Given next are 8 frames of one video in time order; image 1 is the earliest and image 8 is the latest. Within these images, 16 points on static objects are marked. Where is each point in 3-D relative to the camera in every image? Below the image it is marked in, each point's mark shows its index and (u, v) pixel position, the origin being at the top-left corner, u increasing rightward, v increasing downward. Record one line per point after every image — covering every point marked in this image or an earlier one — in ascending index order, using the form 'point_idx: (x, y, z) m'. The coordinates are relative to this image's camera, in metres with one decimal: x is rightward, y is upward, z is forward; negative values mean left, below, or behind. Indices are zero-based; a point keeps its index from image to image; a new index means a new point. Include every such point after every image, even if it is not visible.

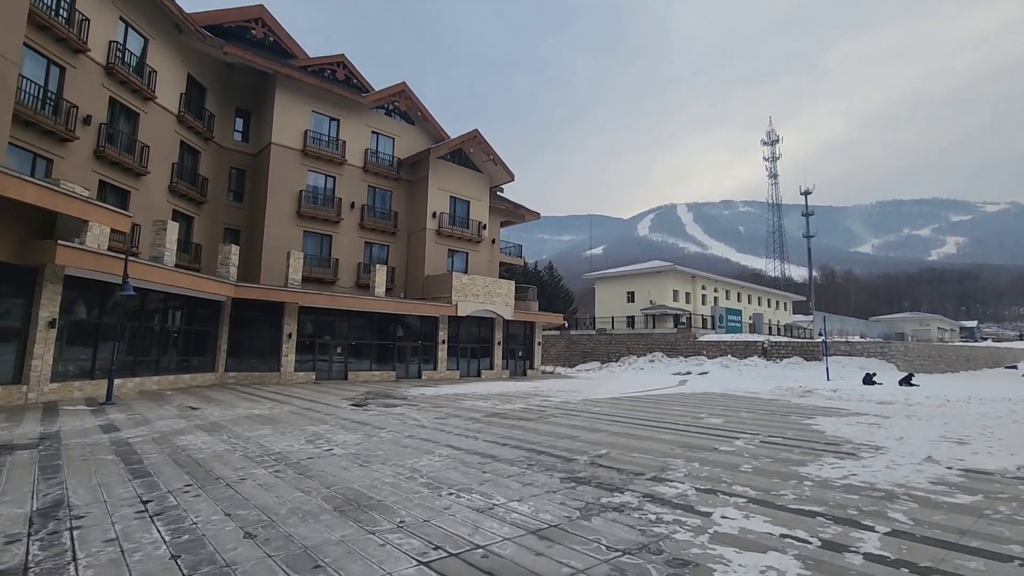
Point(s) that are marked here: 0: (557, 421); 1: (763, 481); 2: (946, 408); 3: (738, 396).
0: (+0.9, -2.6, +10.3) m
1: (+2.7, -2.1, +5.7) m
2: (+11.1, -3.1, +13.4) m
3: (+7.4, -3.6, +17.2) m
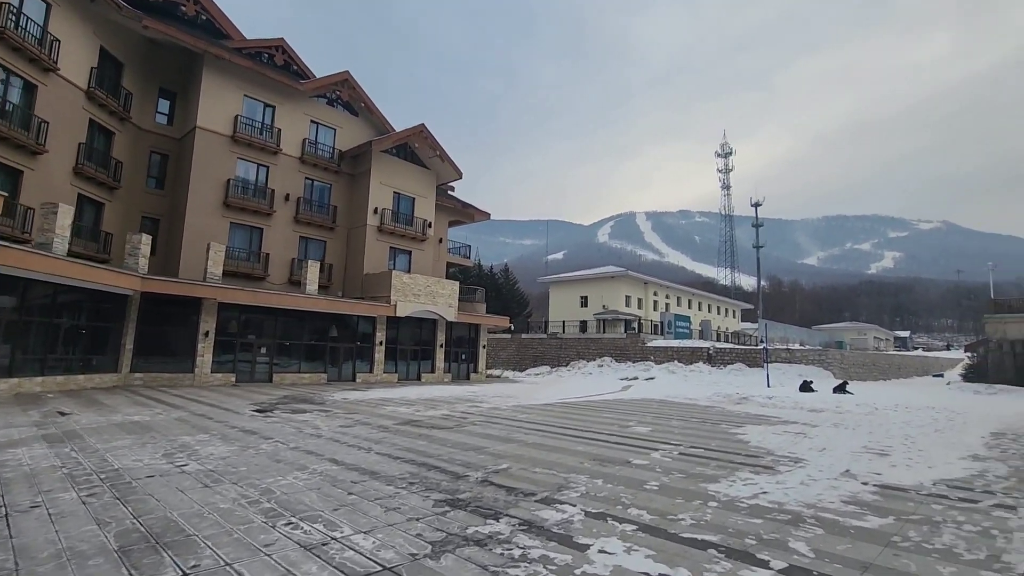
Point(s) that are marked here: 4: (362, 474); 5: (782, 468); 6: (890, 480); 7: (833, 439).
0: (-0.7, -2.6, +9.5) m
1: (+1.5, -2.1, +5.1) m
2: (+9.3, -3.3, +13.4) m
3: (+5.3, -3.7, +16.9) m
4: (-1.7, -2.1, +5.8) m
5: (+3.6, -2.4, +6.9) m
6: (+4.7, -2.4, +6.5) m
7: (+6.1, -2.8, +9.8) m
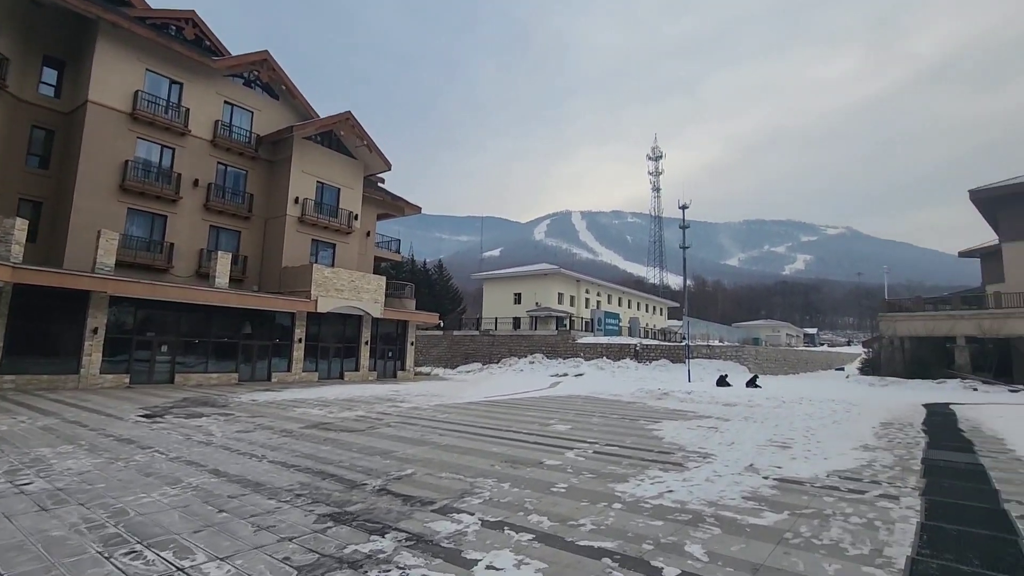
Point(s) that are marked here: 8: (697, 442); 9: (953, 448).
0: (-2.2, -2.5, +9.1) m
1: (+0.5, -2.1, +4.9) m
2: (+7.2, -3.3, +14.1) m
3: (+2.9, -3.6, +17.1) m
4: (-2.7, -2.0, +5.2) m
5: (+2.4, -2.4, +7.0) m
6: (+3.6, -2.4, +6.7) m
7: (+4.5, -2.8, +10.2) m
8: (+3.2, -2.6, +8.9) m
9: (+7.6, -2.8, +9.0) m
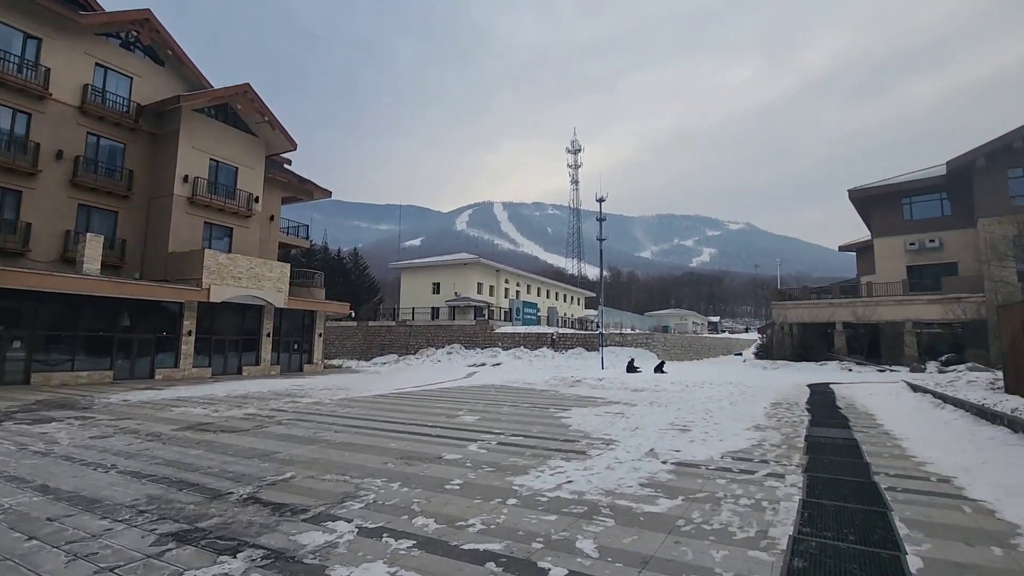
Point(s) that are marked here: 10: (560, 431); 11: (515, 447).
0: (-3.8, -2.3, +8.3) m
1: (-0.5, -1.9, +4.5) m
2: (+4.8, -3.0, +14.7) m
3: (0.0, -3.3, +17.0) m
4: (-3.7, -1.8, +4.4) m
5: (+1.1, -2.2, +6.9) m
6: (+2.3, -2.2, +6.8) m
7: (+2.7, -2.6, +10.4) m
8: (+1.6, -2.4, +9.0) m
9: (+6.0, -2.5, +9.7) m
10: (+0.8, -2.4, +8.5) m
11: (0.0, -2.2, +7.2) m
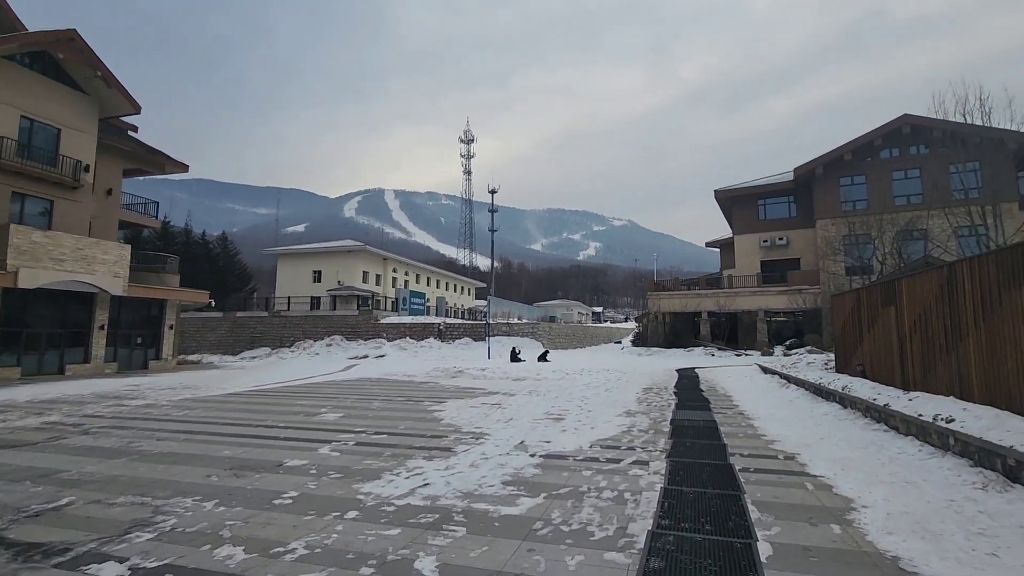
0: (-5.7, -2.0, +6.8) m
1: (-1.7, -1.7, +3.8) m
2: (+1.4, -2.7, +14.8) m
3: (-3.7, -2.9, +16.1) m
4: (-4.8, -1.6, +3.0) m
5: (-0.6, -2.0, +6.4) m
6: (+0.6, -2.0, +6.5) m
7: (+0.2, -2.3, +10.1) m
8: (-0.6, -2.2, +8.5) m
9: (+3.6, -2.3, +10.1) m
10: (-1.3, -2.1, +7.9) m
11: (-1.7, -2.0, +6.4) m
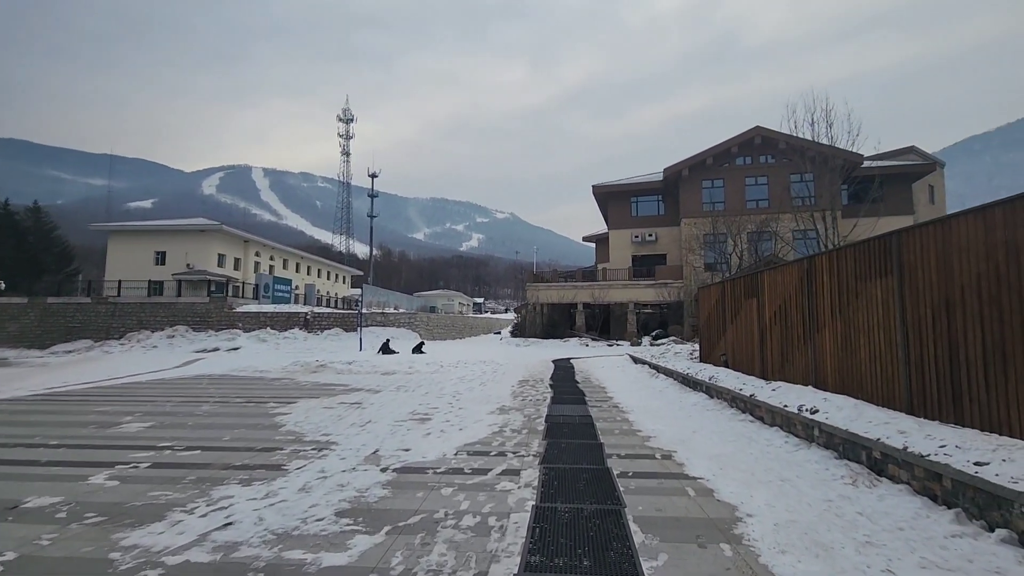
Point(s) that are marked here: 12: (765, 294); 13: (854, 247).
0: (-7.1, -1.7, +4.4) m
1: (-2.6, -1.5, +2.4) m
2: (-2.1, -2.3, +13.8) m
3: (-7.4, -2.4, +13.9) m
4: (-5.4, -1.4, +0.9) m
5: (-2.2, -1.8, +5.2) m
6: (-1.0, -1.8, +5.6) m
7: (-2.2, -2.0, +9.0) m
8: (-2.6, -1.9, +7.2) m
9: (+1.1, -2.1, +9.8) m
10: (-3.1, -1.9, +6.5) m
11: (-3.2, -1.7, +5.0) m
12: (+4.4, -0.1, +9.1) m
13: (+4.2, +0.5, +6.4) m
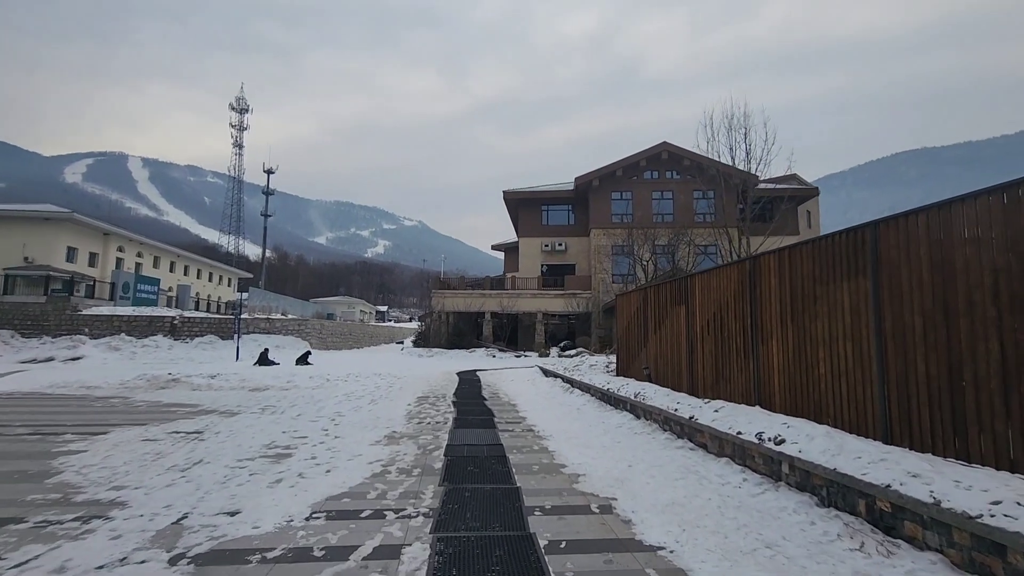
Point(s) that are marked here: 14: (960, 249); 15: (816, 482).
0: (-7.7, -1.4, +1.5) m
1: (-2.8, -1.3, +0.3) m
2: (-4.4, -2.3, +11.6) m
3: (-9.6, -2.2, +10.8) m
4: (-5.4, -1.1, -1.7) m
5: (-2.9, -1.6, +3.1) m
6: (-1.9, -1.7, +3.7) m
7: (-3.6, -1.9, +6.8) m
8: (-3.7, -1.8, +5.1) m
9: (-0.6, -2.1, +8.2) m
10: (-4.1, -1.7, +4.3) m
11: (-3.9, -1.5, +2.7) m
12: (+2.9, -0.2, +8.2) m
13: (+3.2, +0.5, +5.5) m
14: (+3.3, +0.3, +3.9) m
15: (+2.3, -1.5, +4.0) m
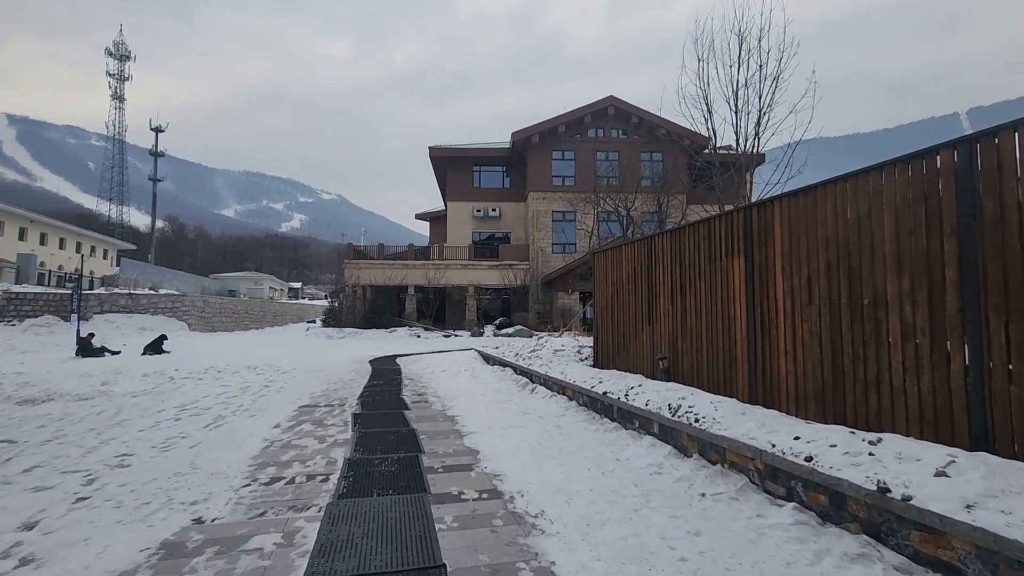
0: (-7.1, -1.1, -3.3) m
1: (-2.2, -1.1, -3.8) m
2: (-5.3, -1.6, +7.2) m
3: (-10.4, -1.6, +5.6) m
4: (-4.4, -1.0, -6.1) m
5: (-2.7, -1.2, -1.0) m
6: (-1.7, -1.3, -0.3) m
7: (-3.9, -1.4, +2.6) m
8: (-3.7, -1.3, +0.8) m
9: (-1.0, -1.5, +4.3) m
10: (-4.0, -1.3, -0.1) m
11: (-3.6, -1.2, -1.6) m
12: (+2.4, +0.4, +4.7) m
13: (+3.0, +0.9, +2.1) m
14: (+3.4, +0.7, +0.5) m
15: (+2.4, -1.1, +0.6) m
